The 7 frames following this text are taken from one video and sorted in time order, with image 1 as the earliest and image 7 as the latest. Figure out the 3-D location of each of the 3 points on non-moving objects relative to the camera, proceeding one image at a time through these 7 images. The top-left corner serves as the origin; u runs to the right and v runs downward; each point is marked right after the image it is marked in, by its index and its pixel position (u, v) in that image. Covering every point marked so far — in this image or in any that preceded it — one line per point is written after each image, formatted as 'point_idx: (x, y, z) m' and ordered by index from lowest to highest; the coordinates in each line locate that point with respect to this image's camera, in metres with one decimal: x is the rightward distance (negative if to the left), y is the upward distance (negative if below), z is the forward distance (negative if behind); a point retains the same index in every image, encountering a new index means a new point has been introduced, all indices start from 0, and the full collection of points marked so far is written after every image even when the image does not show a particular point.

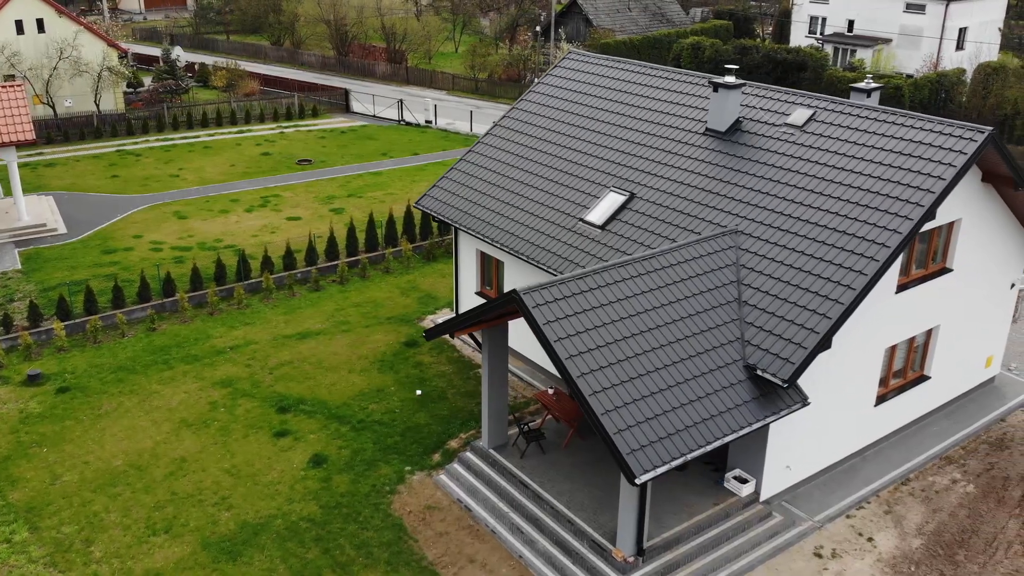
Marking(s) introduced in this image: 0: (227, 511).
0: (-4.5, -3.5, +13.4) m
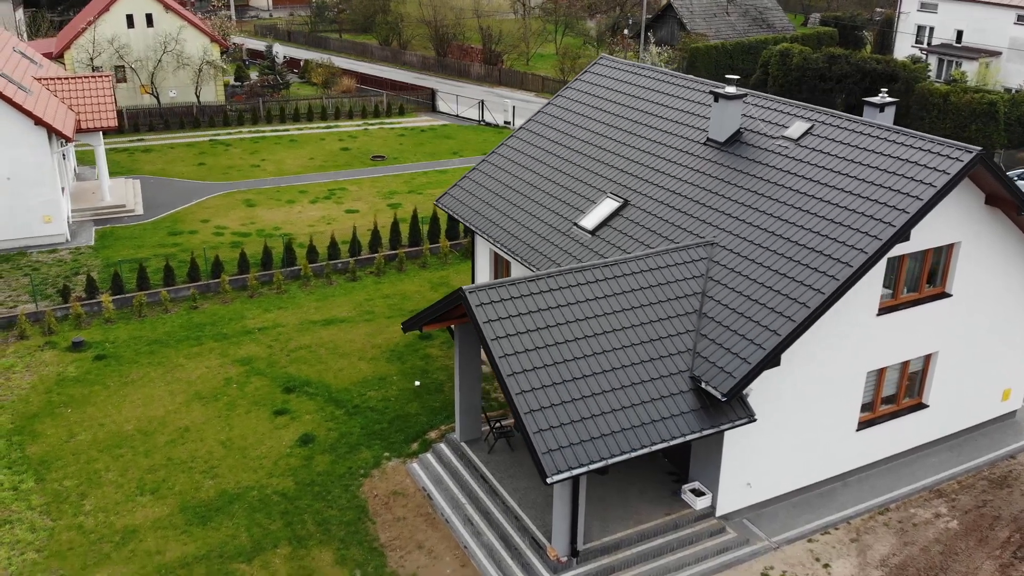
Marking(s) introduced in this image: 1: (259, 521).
0: (-5.0, -3.2, +14.3) m
1: (-3.9, -3.6, +13.2) m
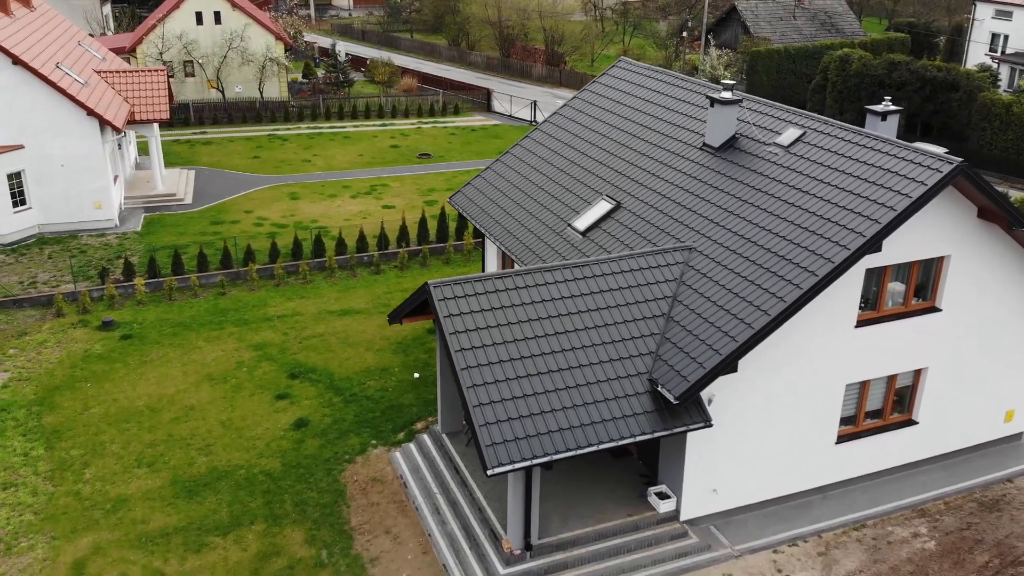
0: (-5.4, -3.0, +15.0) m
1: (-4.4, -3.4, +13.8) m
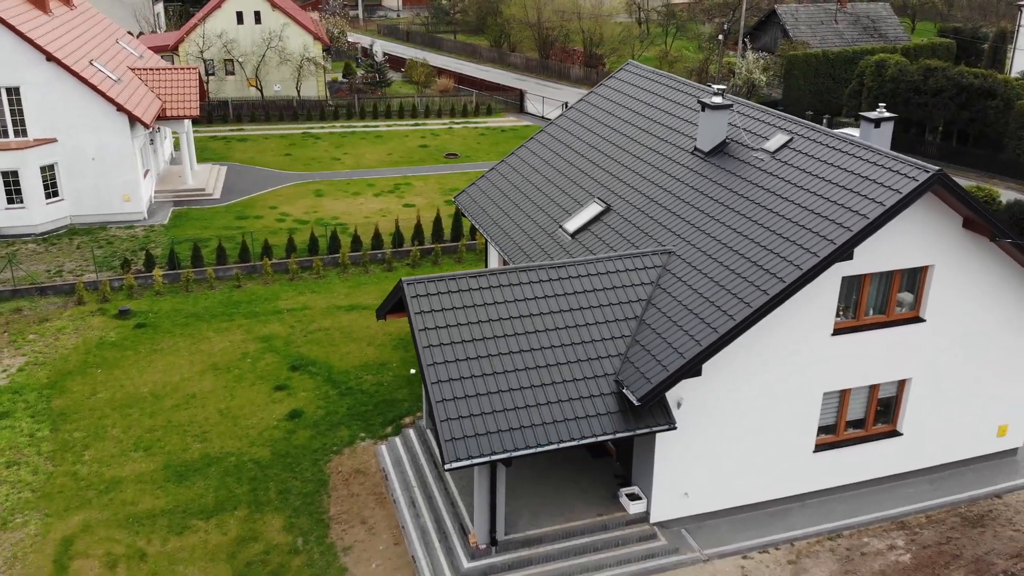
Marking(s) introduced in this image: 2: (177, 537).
0: (-5.7, -2.8, +15.5) m
1: (-4.7, -3.3, +14.3) m
2: (-5.1, -3.8, +13.0) m
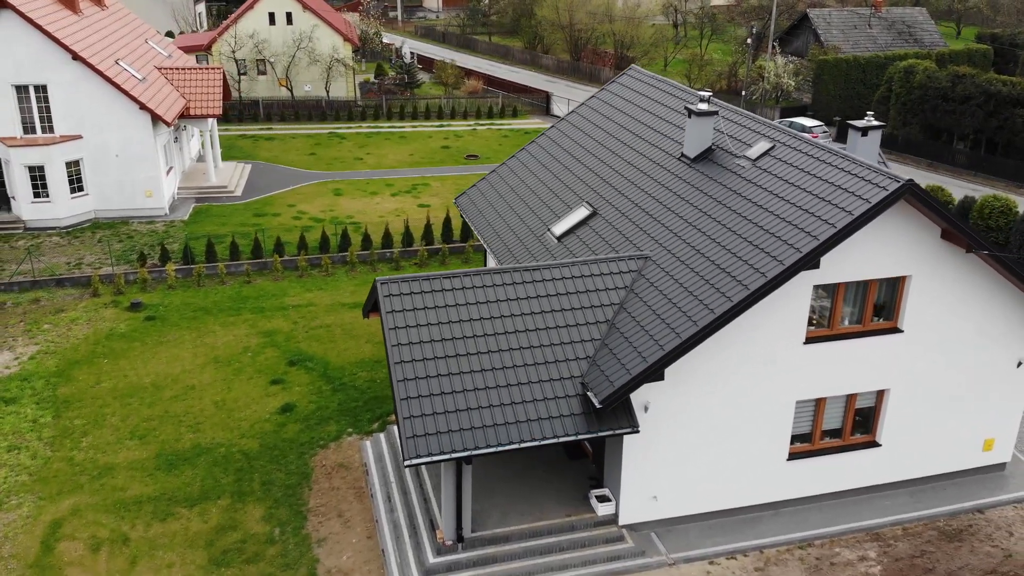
0: (-6.0, -2.7, +16.0) m
1: (-5.1, -3.2, +14.7) m
2: (-5.6, -3.7, +13.5) m
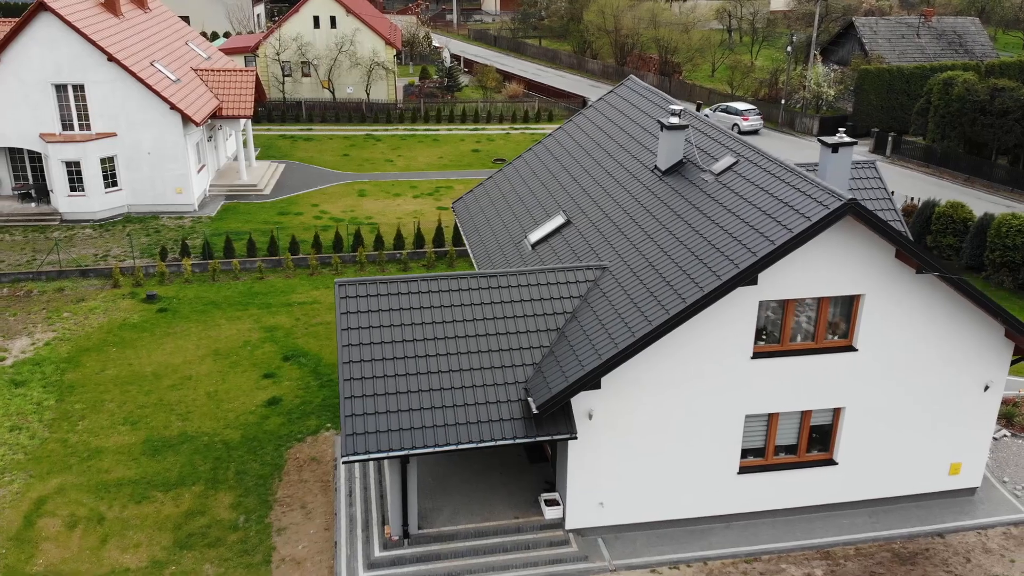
0: (-6.5, -2.6, +16.7) m
1: (-5.7, -3.1, +15.4) m
2: (-6.3, -3.6, +14.2) m
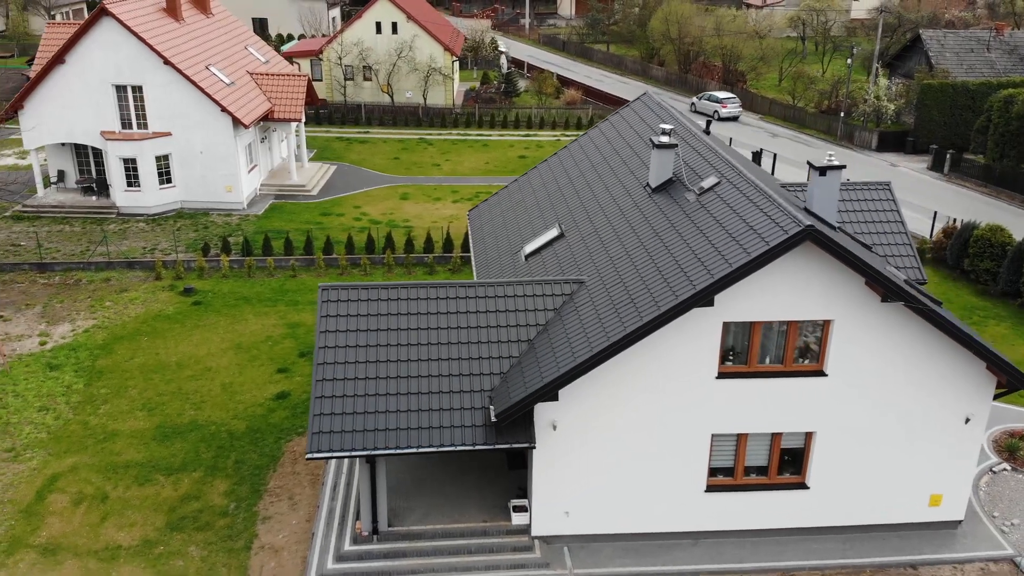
0: (-6.6, -2.5, +17.7) m
1: (-6.0, -3.1, +16.4) m
2: (-6.7, -3.5, +15.2) m
